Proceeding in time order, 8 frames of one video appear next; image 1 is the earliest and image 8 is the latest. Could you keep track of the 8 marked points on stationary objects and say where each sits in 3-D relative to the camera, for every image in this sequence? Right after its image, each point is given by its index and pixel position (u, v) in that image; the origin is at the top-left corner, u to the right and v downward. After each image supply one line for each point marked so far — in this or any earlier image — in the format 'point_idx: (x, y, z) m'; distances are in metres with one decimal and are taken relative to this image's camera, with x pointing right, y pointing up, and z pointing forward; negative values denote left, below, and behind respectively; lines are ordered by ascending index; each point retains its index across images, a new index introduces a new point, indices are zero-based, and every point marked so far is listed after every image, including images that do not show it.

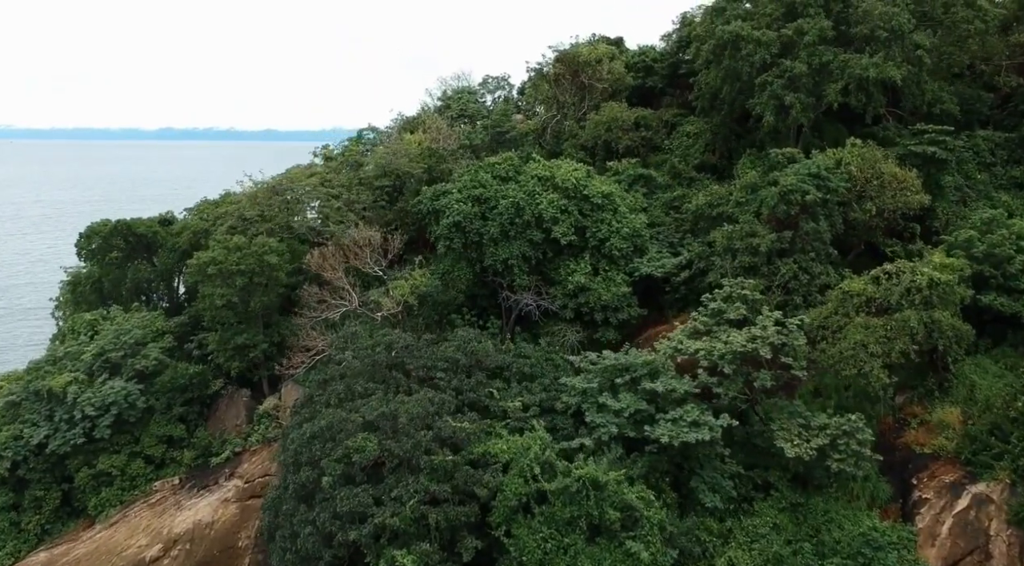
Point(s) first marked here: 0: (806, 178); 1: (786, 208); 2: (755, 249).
0: (+7.2, +2.6, +18.8) m
1: (+6.6, +1.8, +18.5) m
2: (+5.9, +0.8, +18.6) m
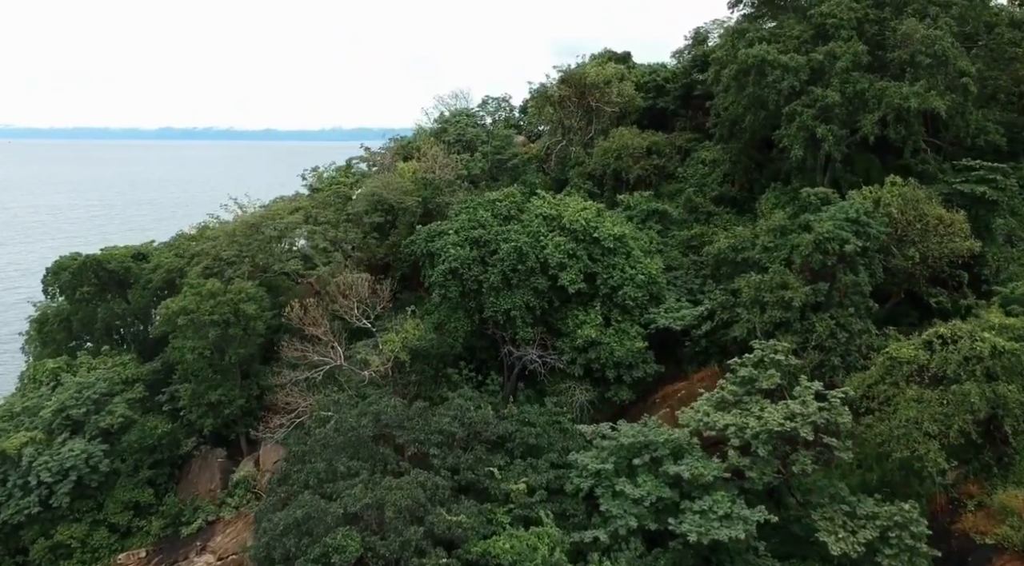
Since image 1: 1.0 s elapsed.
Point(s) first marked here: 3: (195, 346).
0: (+7.3, +1.3, +16.8) m
1: (+6.7, +0.6, +16.5) m
2: (+6.0, -0.4, +16.6) m
3: (-7.9, -1.6, +18.9) m
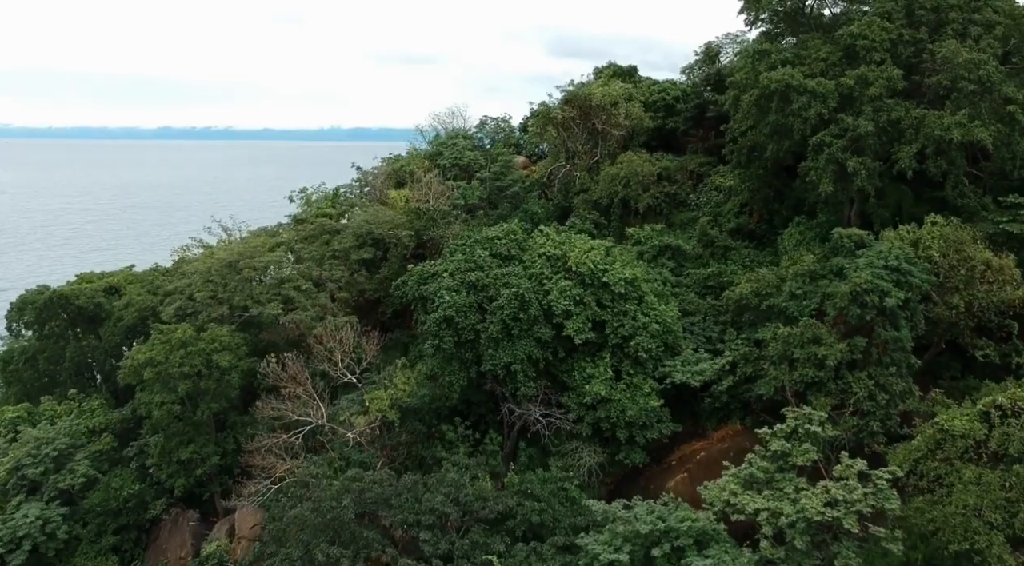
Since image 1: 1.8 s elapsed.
0: (+7.3, +0.2, +15.0) m
1: (+6.7, -0.5, +14.8) m
2: (+6.0, -1.5, +14.9) m
3: (-7.9, -2.6, +17.2) m
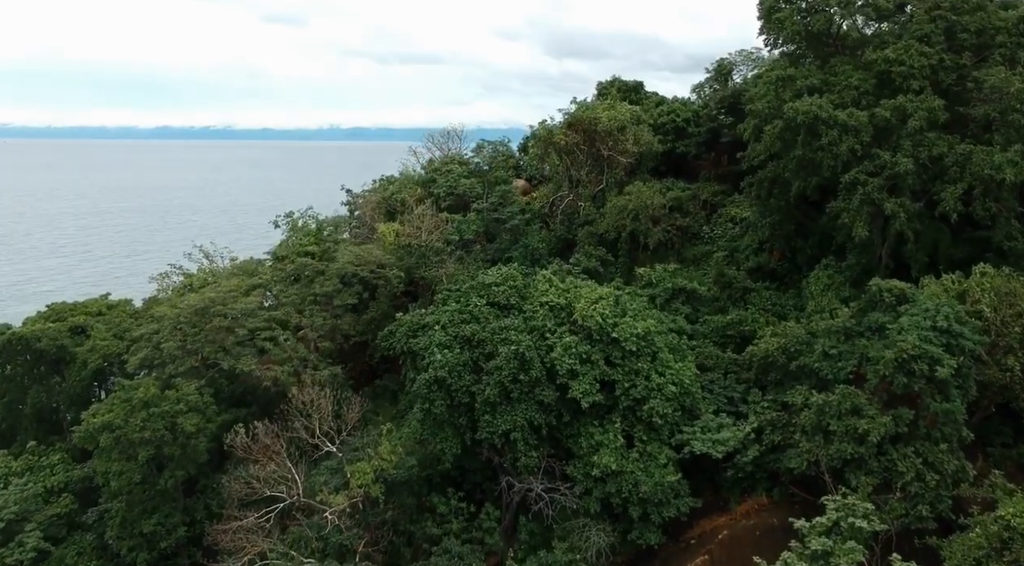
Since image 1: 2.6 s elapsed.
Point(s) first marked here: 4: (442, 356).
0: (+7.3, -0.9, +13.3) m
1: (+6.7, -1.6, +13.0) m
2: (+6.0, -2.6, +13.1) m
3: (-7.9, -3.7, +15.4) m
4: (-1.4, -1.4, +15.0) m
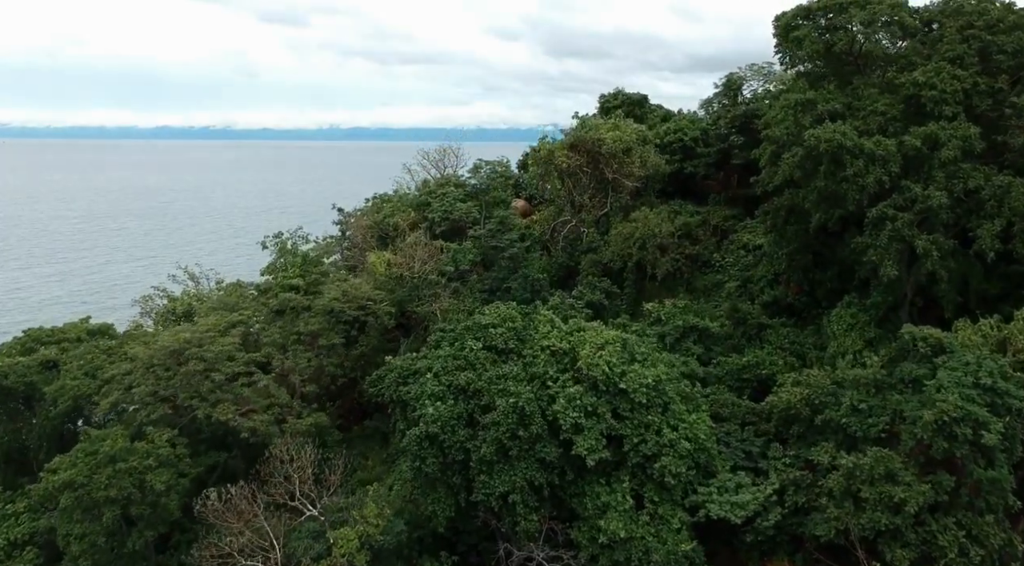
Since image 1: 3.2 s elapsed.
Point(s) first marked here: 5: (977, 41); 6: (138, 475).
0: (+7.2, -1.7, +12.0) m
1: (+6.7, -2.4, +11.8) m
2: (+5.9, -3.4, +11.9) m
3: (-7.9, -4.6, +14.1) m
4: (-1.4, -2.3, +13.7) m
5: (+9.4, +4.9, +15.4) m
6: (-7.0, -3.6, +14.3) m
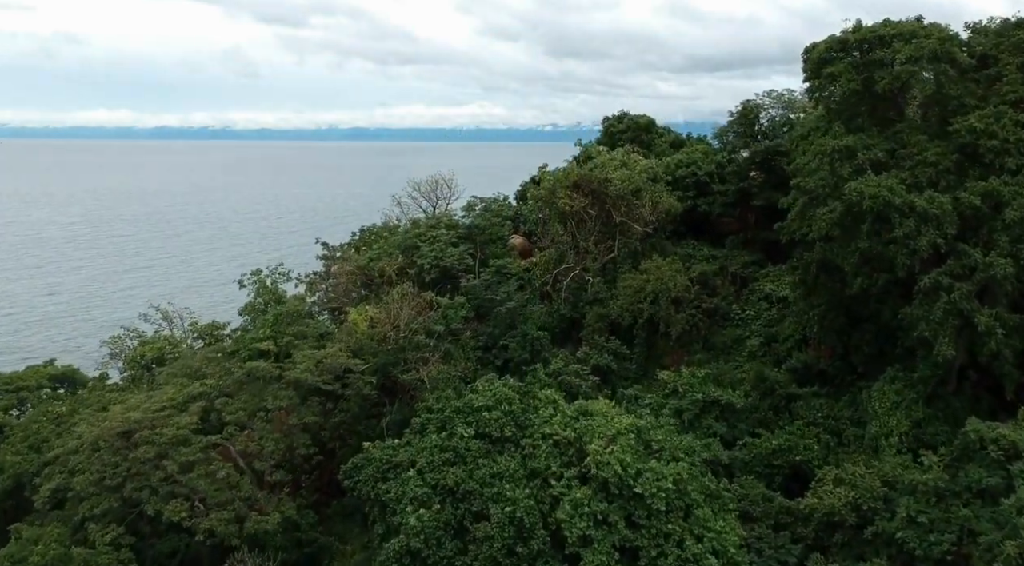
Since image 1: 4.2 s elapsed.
0: (+7.2, -3.0, +10.0) m
1: (+6.6, -3.8, +9.8) m
2: (+5.9, -4.8, +9.9) m
3: (-7.9, -5.9, +12.1) m
4: (-1.4, -3.6, +11.7) m
5: (+9.3, +3.6, +13.5) m
6: (-7.0, -4.9, +12.3) m
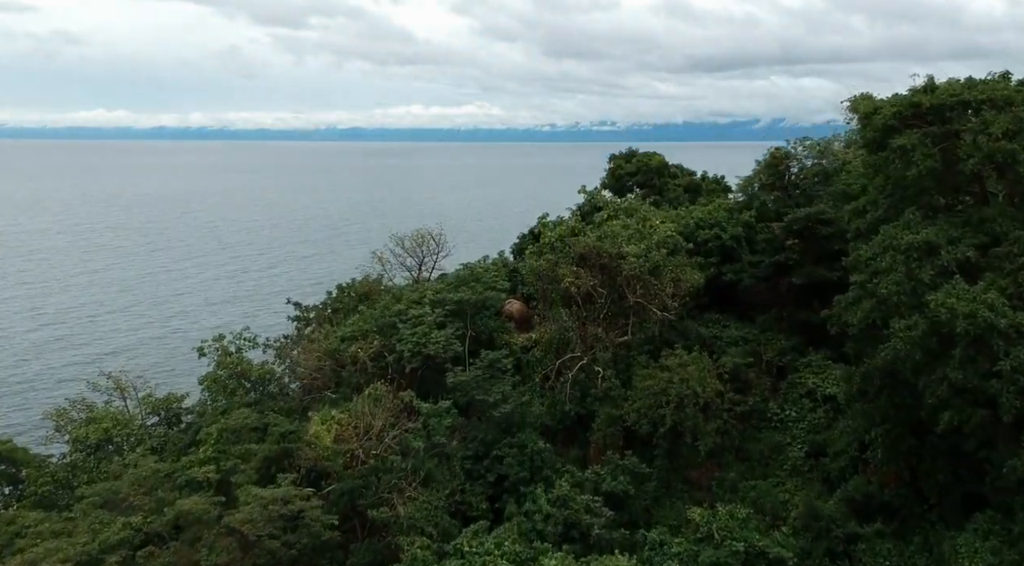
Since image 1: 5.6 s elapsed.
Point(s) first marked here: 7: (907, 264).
0: (+7.1, -4.9, +7.1) m
1: (+6.6, -5.7, +6.8) m
2: (+5.8, -6.7, +6.9) m
3: (-8.0, -7.9, +9.1) m
4: (-1.5, -5.5, +8.7) m
5: (+9.2, +1.6, +10.5) m
6: (-7.1, -6.9, +9.3) m
7: (+5.9, +0.3, +11.5) m
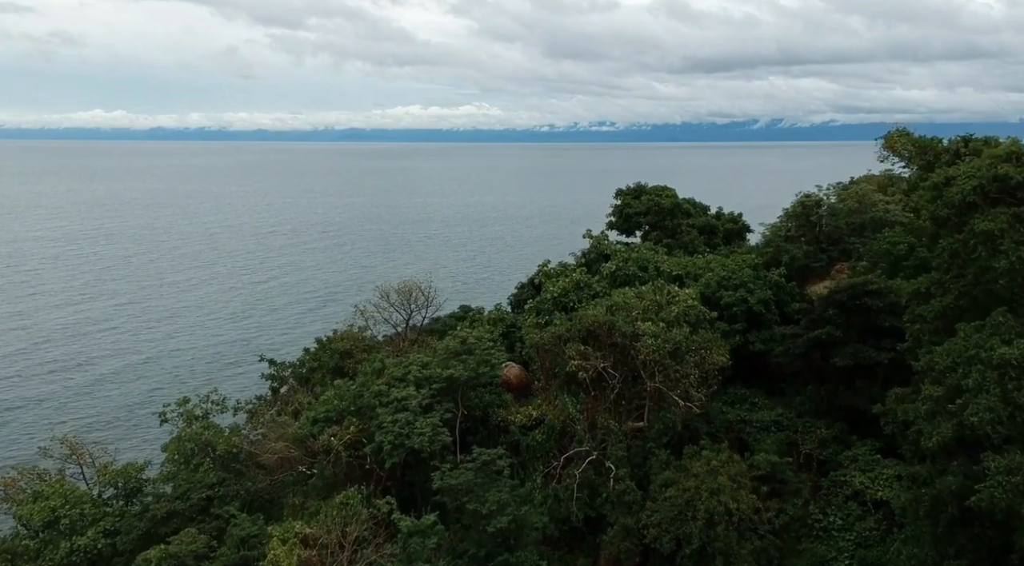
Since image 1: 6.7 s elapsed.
0: (+7.1, -6.4, +4.8) m
1: (+6.5, -7.2, +4.6) m
2: (+5.8, -8.2, +4.7) m
3: (-8.0, -9.4, +6.8) m
4: (-1.5, -7.0, +6.5) m
5: (+9.2, +0.2, +8.3) m
6: (-7.1, -8.4, +7.0) m
7: (+5.9, -1.2, +9.2) m
